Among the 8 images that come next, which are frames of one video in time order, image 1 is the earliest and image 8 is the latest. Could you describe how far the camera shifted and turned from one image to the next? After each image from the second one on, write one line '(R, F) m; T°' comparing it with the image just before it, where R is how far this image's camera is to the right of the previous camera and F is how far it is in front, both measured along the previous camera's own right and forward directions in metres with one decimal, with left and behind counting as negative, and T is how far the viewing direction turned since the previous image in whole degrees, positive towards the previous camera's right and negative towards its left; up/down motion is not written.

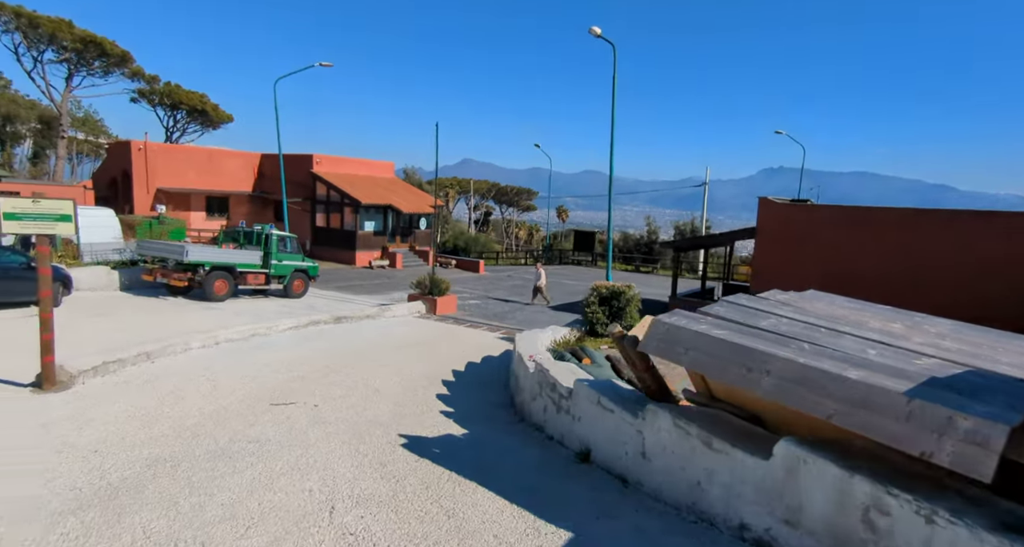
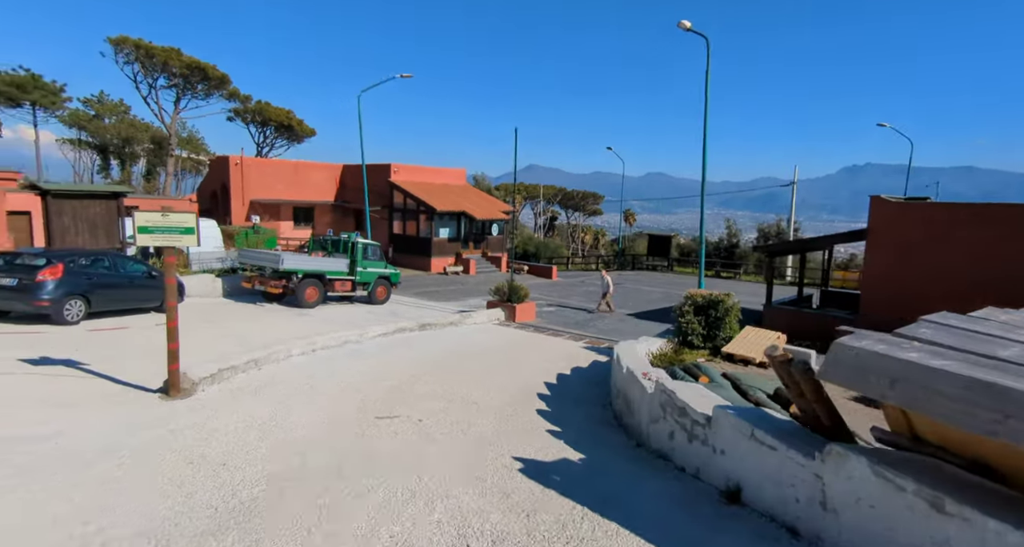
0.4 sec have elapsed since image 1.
(-0.4, +0.2) m; -7°
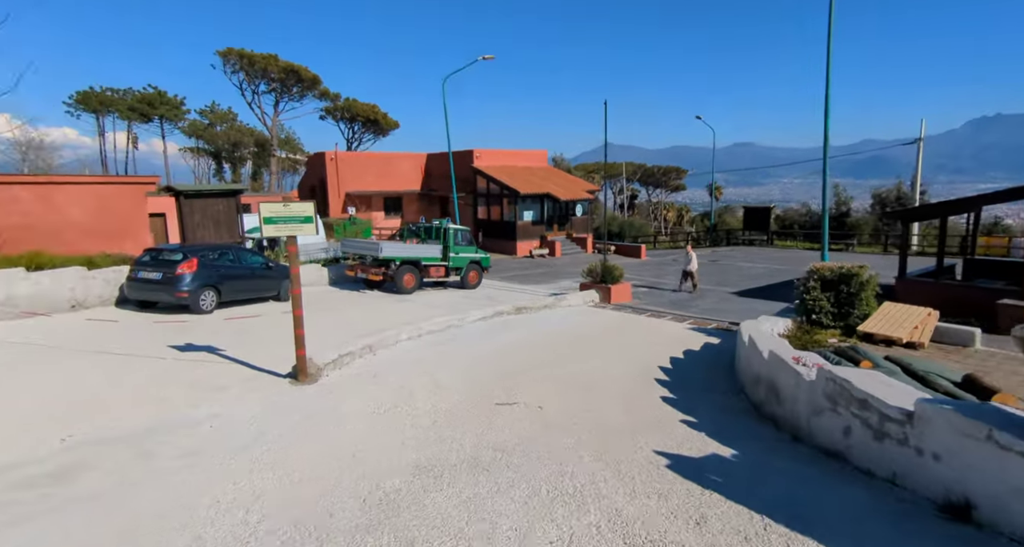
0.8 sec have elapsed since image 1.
(-0.4, +0.3) m; -9°
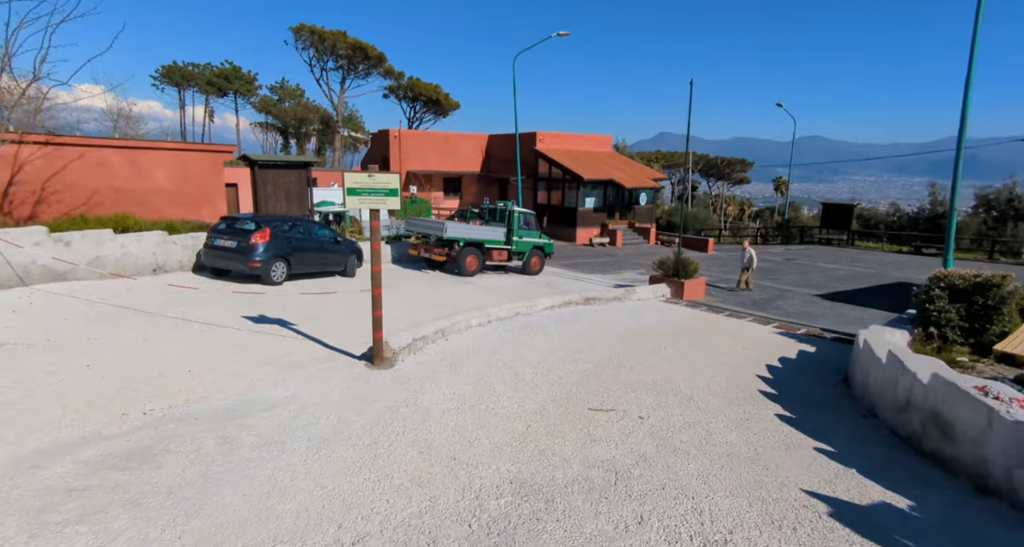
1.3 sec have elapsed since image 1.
(-0.5, +0.6) m; -5°
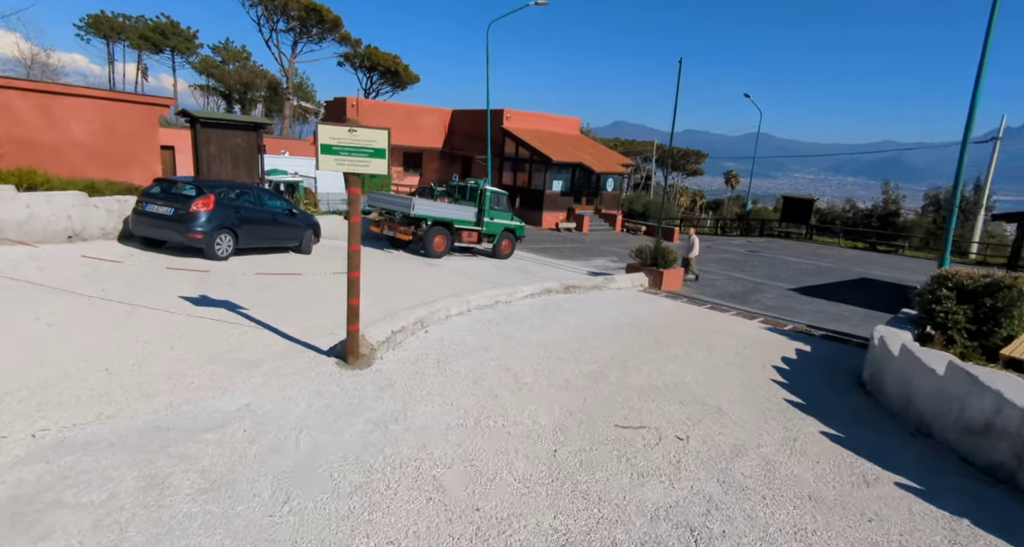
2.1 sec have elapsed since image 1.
(-0.5, +1.0) m; +5°
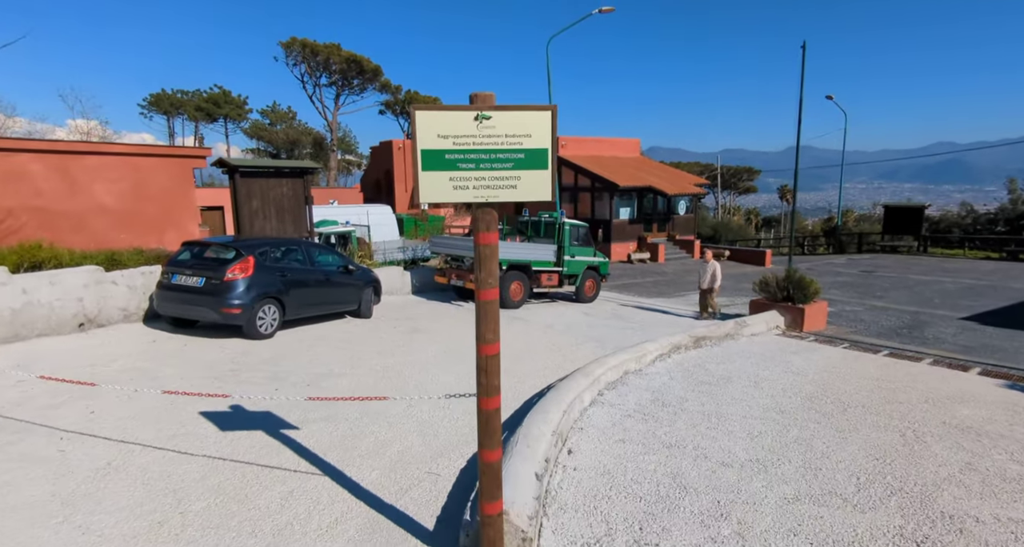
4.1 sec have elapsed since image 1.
(-1.1, +2.5) m; -5°
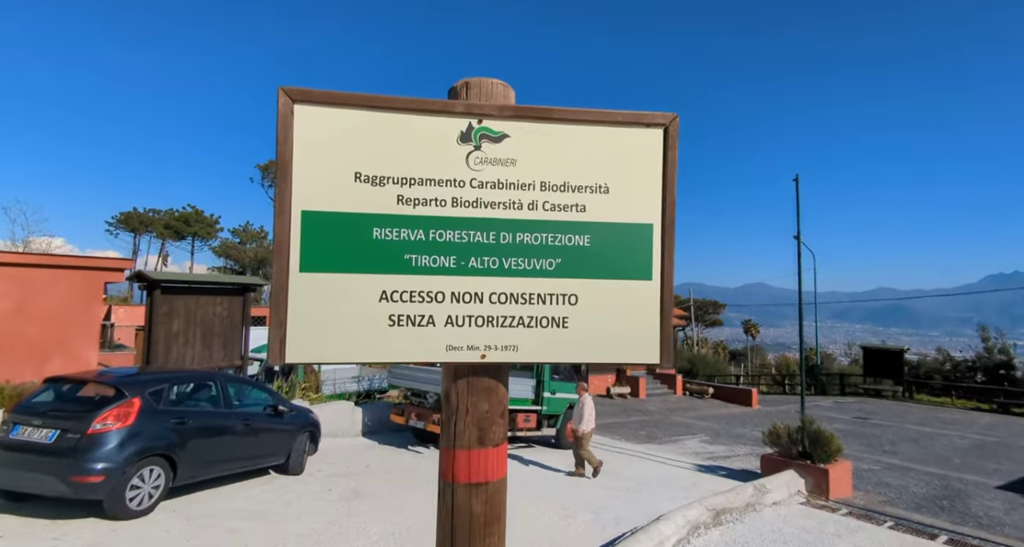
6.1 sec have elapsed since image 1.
(-0.1, +1.7) m; +3°
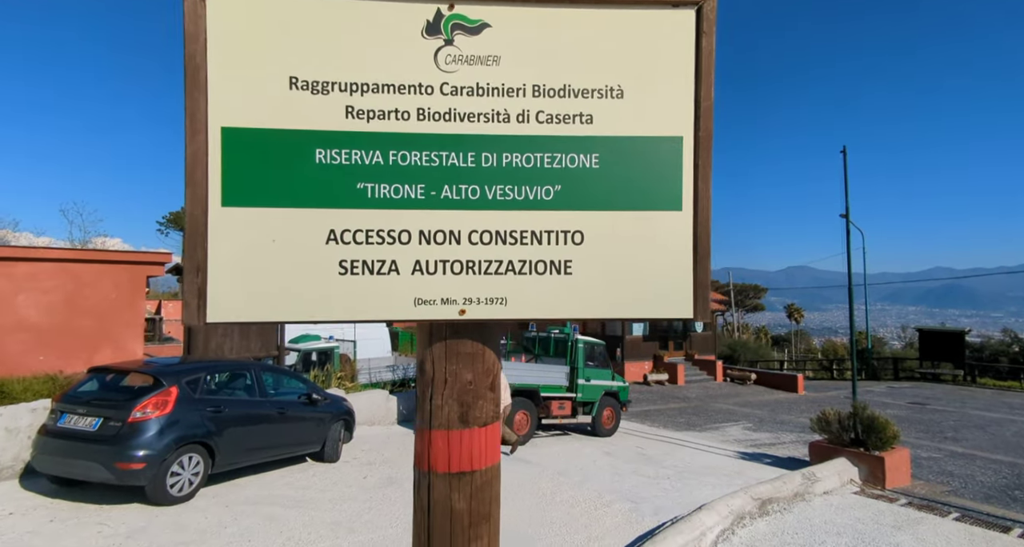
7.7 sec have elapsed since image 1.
(+0.1, +0.2) m; -4°
